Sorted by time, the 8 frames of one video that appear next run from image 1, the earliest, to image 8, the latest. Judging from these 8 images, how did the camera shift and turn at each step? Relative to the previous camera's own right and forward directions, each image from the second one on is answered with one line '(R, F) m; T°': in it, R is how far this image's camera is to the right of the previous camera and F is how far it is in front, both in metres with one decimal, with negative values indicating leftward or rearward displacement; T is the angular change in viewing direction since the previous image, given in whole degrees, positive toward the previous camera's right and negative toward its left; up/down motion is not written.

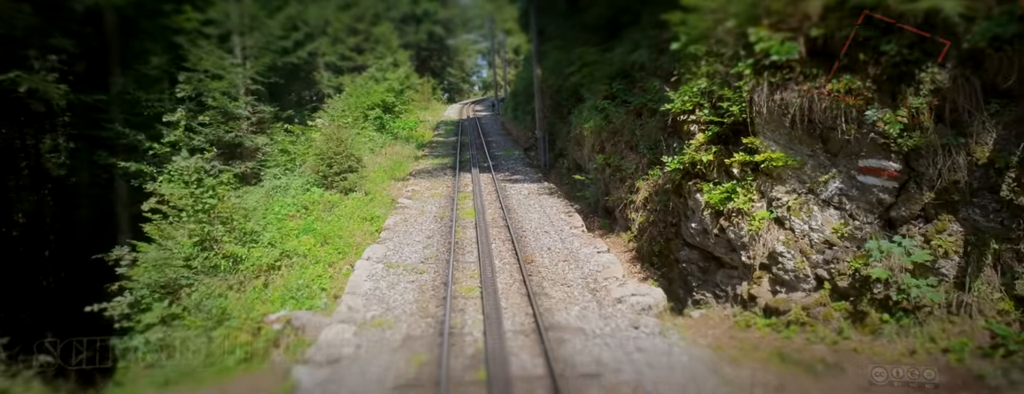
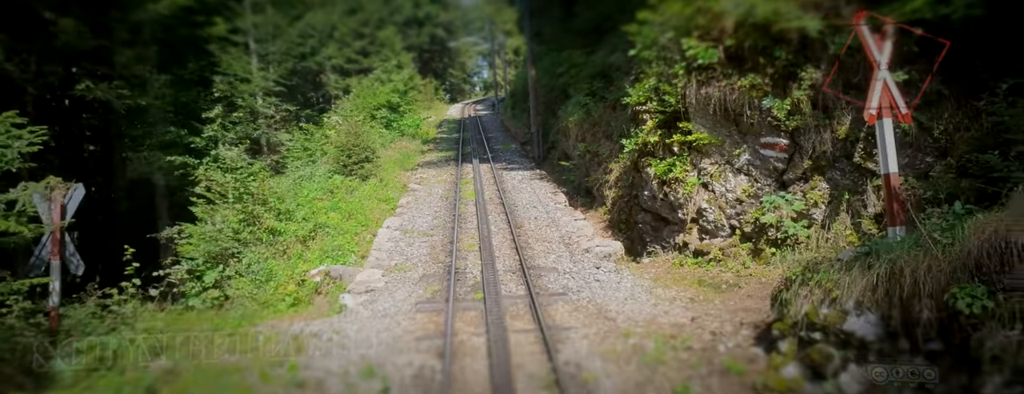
(+0.2, -2.1) m; 0°
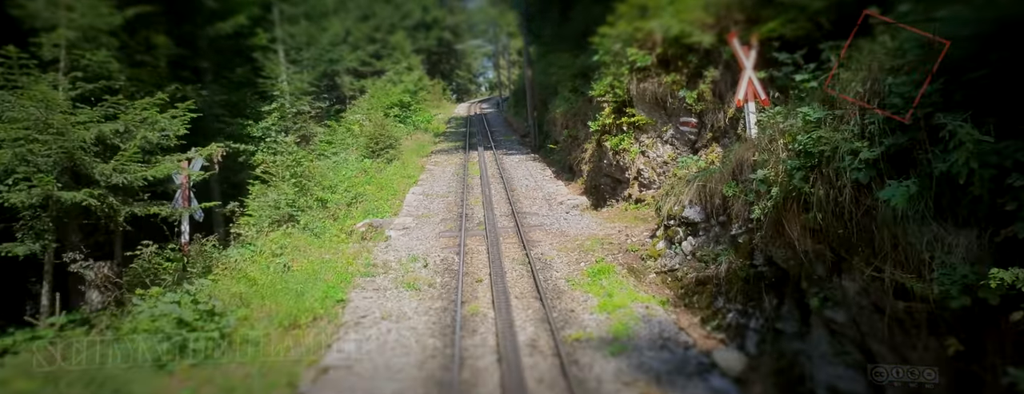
(+0.3, -3.5) m; -1°
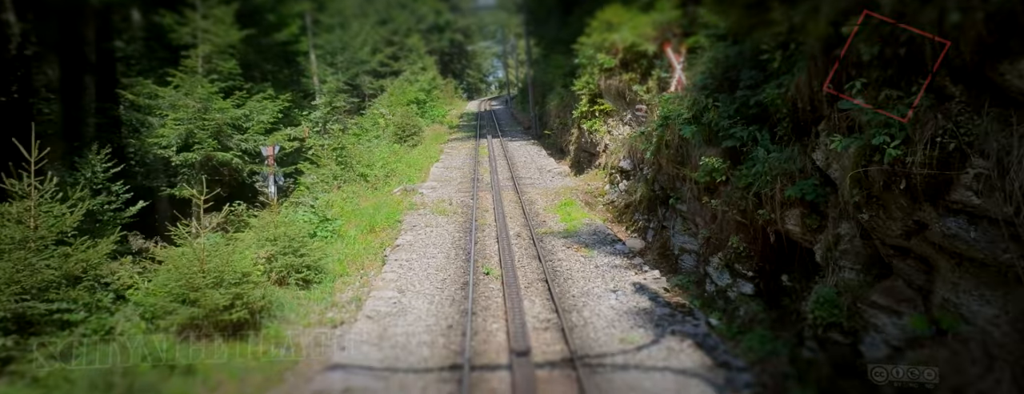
(+0.3, -4.2) m; -1°
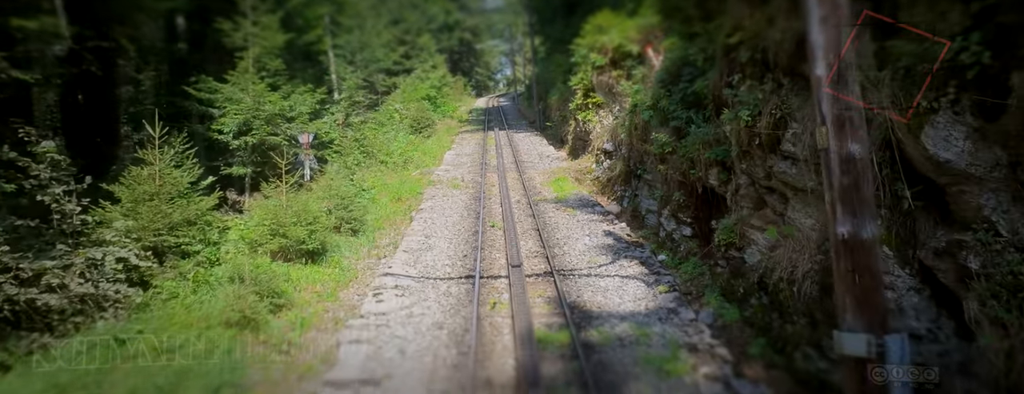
(+0.2, -2.4) m; -1°
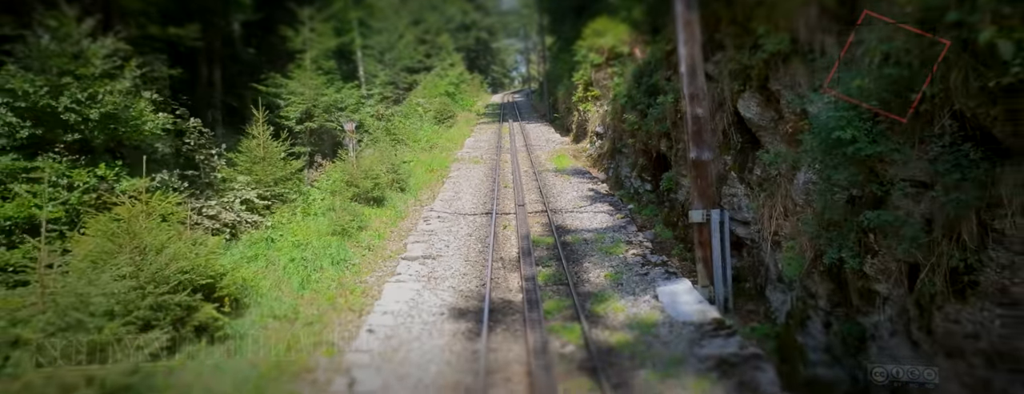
(+0.2, -3.5) m; -2°
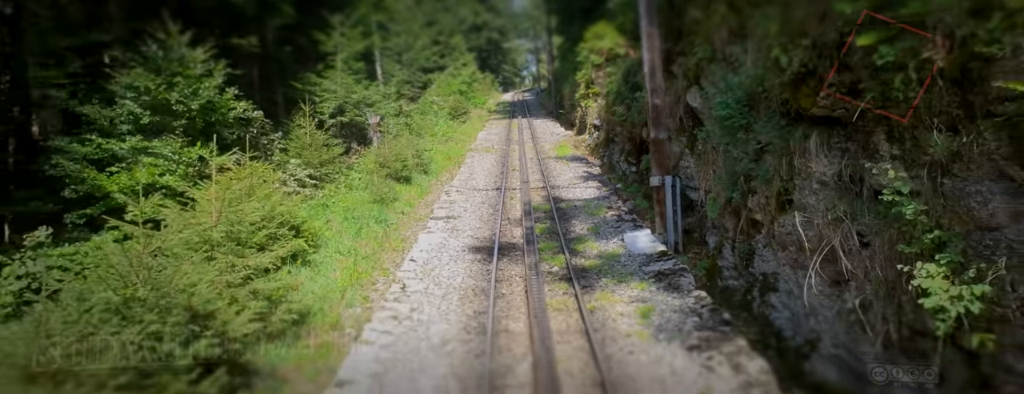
(+0.1, -2.5) m; -1°
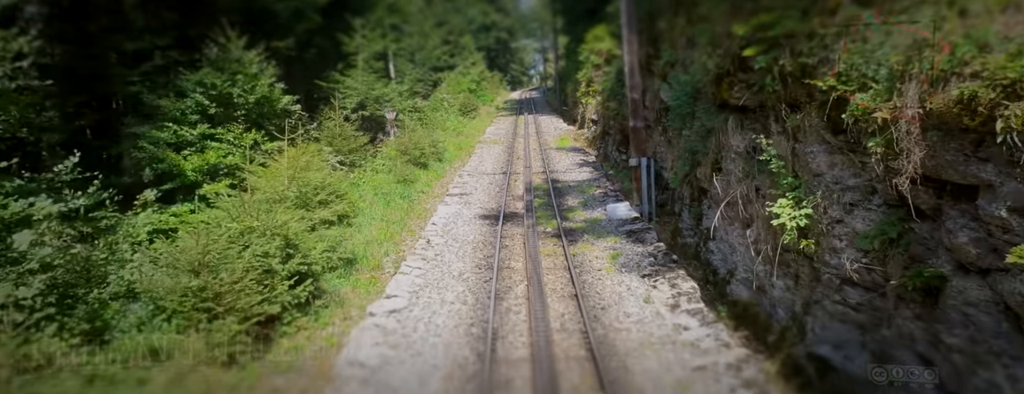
(+0.1, -2.1) m; -1°
